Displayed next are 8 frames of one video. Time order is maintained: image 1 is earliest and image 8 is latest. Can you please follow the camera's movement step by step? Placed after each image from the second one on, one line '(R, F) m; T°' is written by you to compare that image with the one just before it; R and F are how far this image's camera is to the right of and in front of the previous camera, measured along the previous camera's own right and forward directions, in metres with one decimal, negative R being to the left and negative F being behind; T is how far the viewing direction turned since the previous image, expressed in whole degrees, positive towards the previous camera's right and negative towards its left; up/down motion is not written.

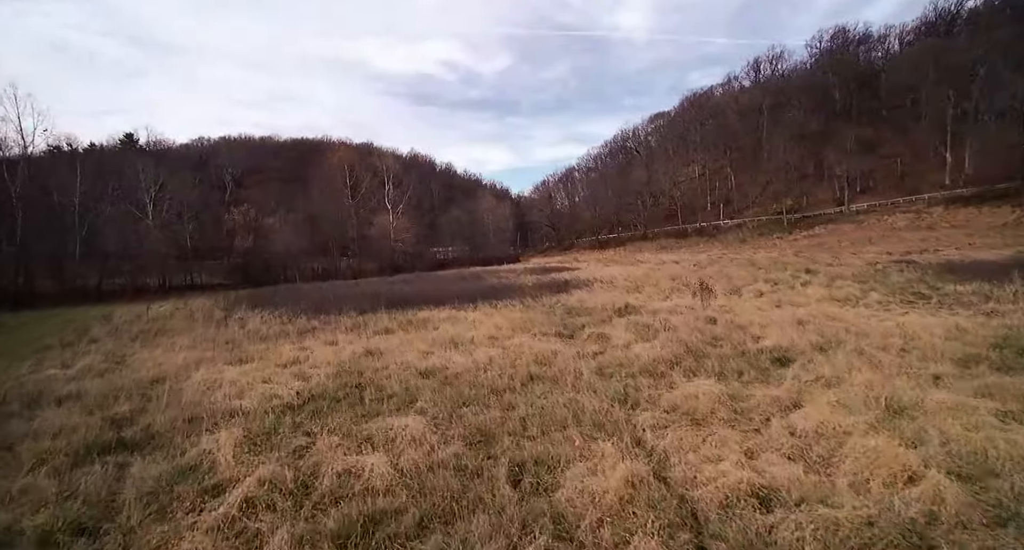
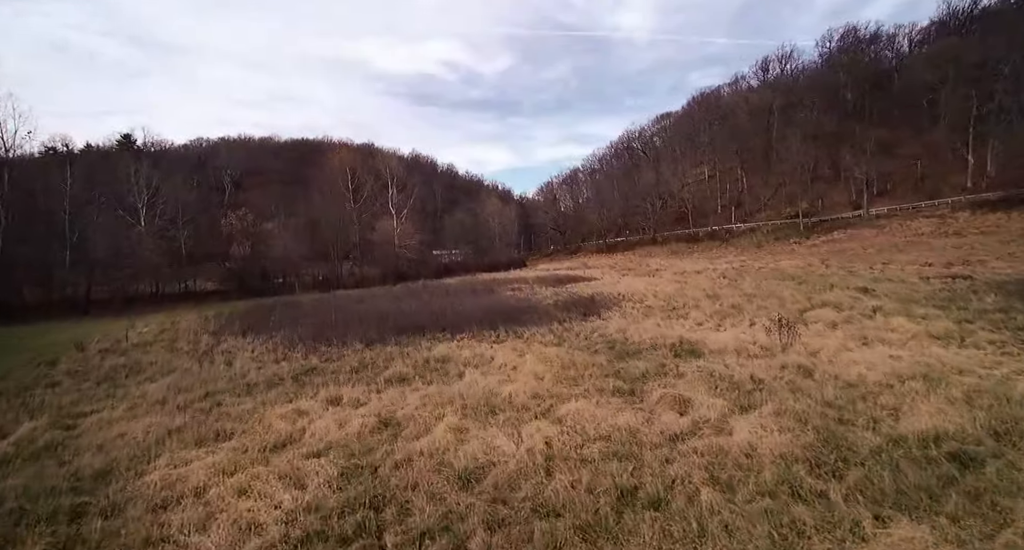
(-0.6, +1.5) m; 0°
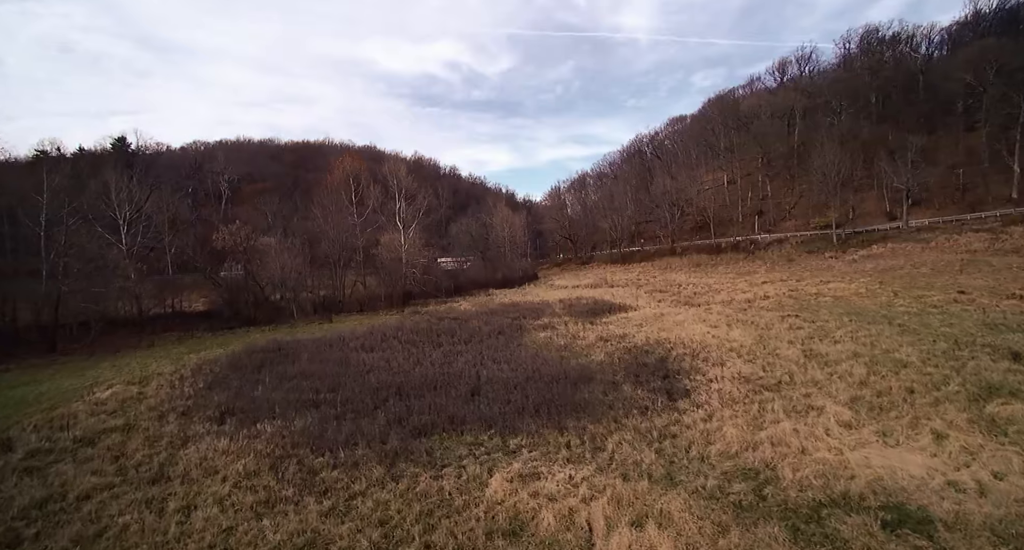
(-1.1, +2.9) m; 0°
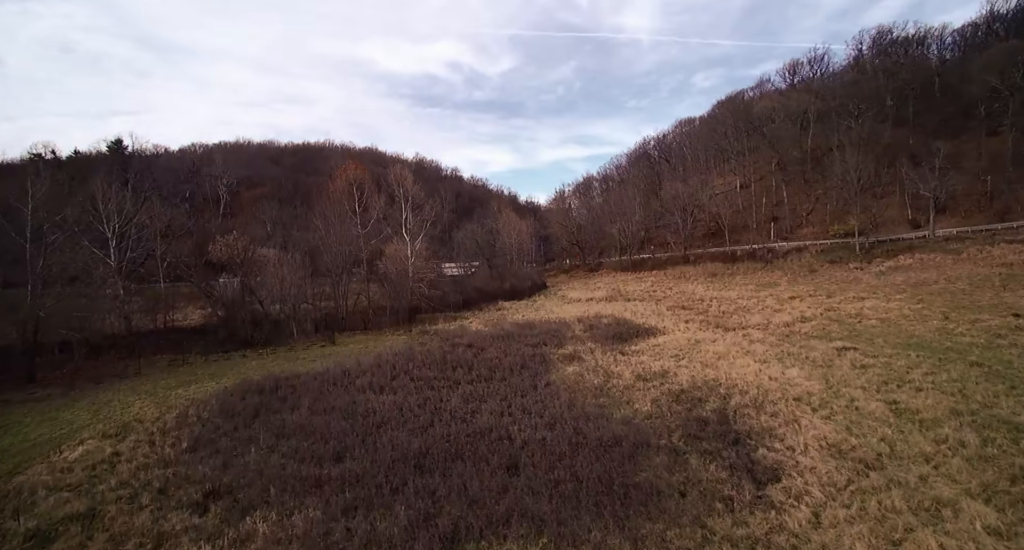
(-0.7, +1.7) m; 0°
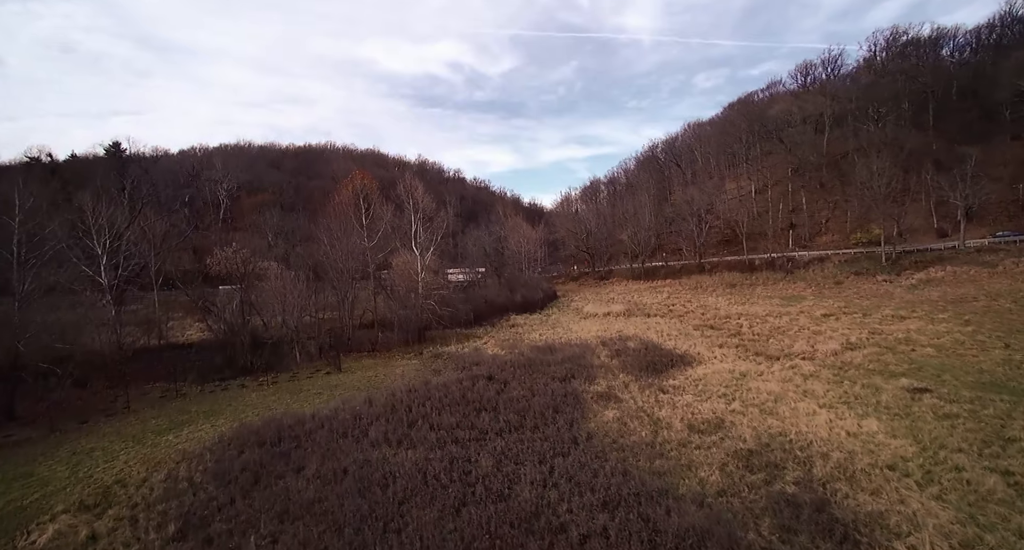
(-0.8, +1.7) m; 0°
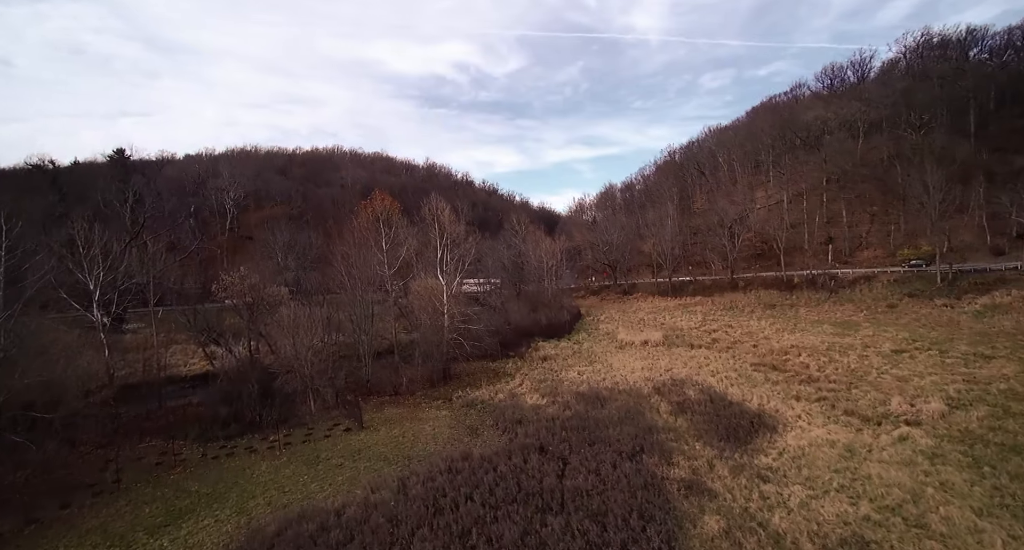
(-1.5, +2.6) m; -1°
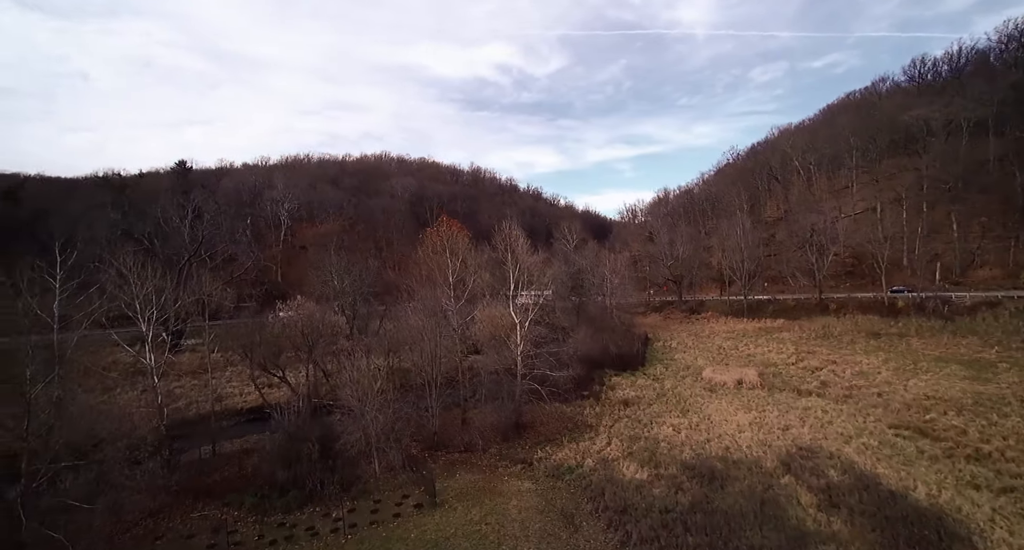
(-1.8, +2.8) m; -5°
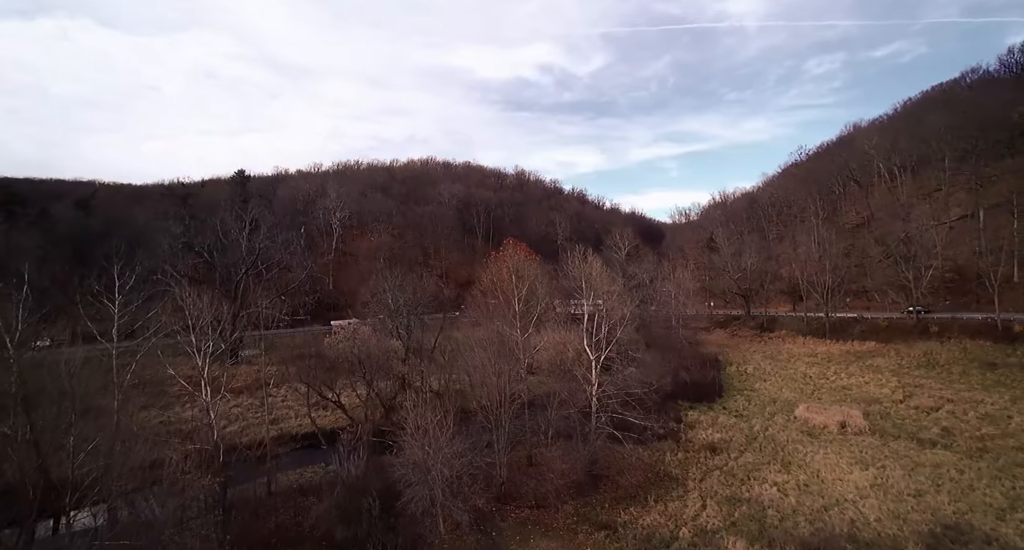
(-1.3, +2.1) m; -5°
